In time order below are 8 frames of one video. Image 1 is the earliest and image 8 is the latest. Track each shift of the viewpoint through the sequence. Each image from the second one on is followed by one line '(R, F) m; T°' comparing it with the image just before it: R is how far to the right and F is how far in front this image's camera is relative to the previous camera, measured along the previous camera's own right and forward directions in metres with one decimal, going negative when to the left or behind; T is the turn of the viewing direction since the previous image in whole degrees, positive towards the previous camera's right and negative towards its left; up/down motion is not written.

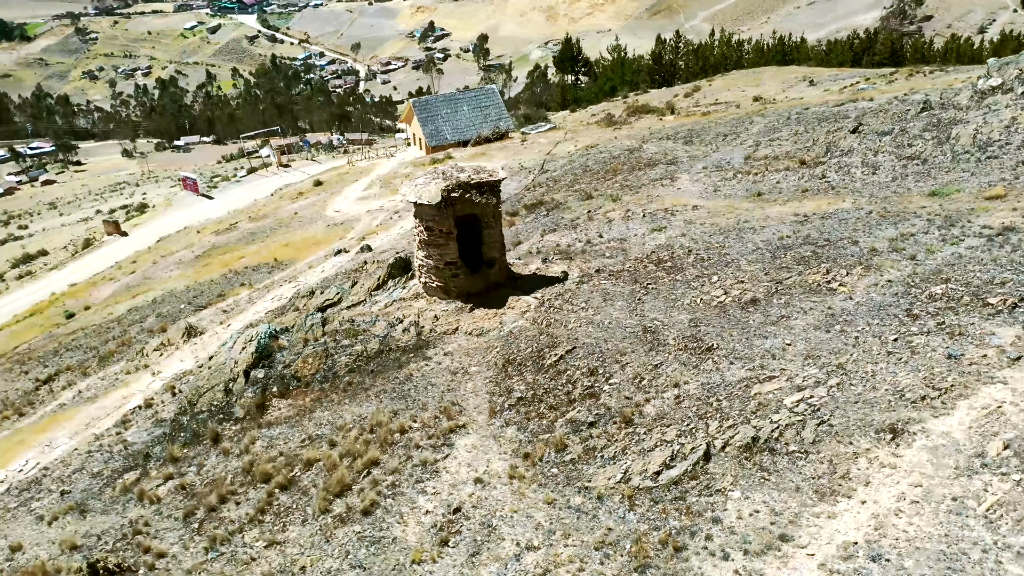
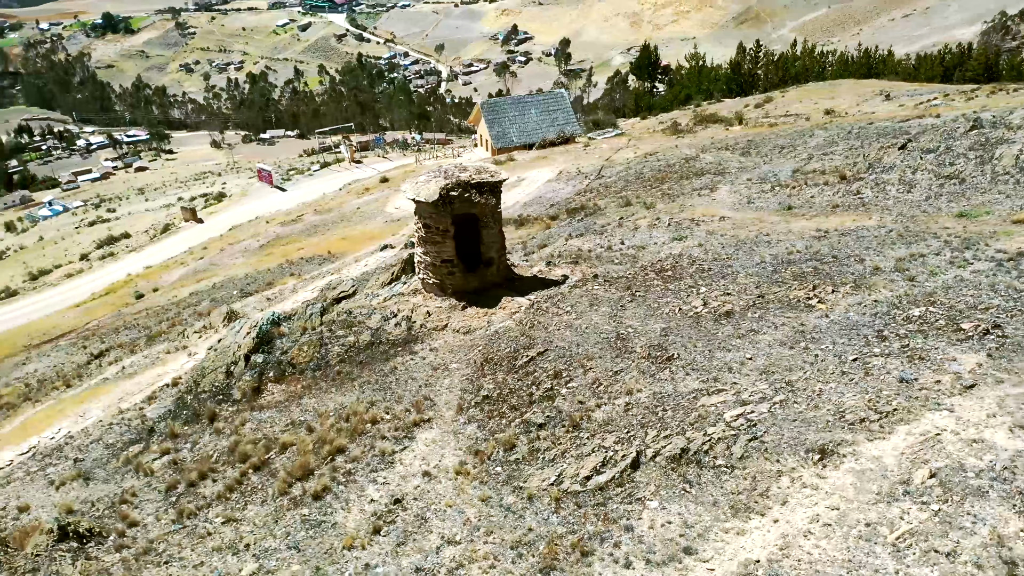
(+1.2, 0.0) m; -5°
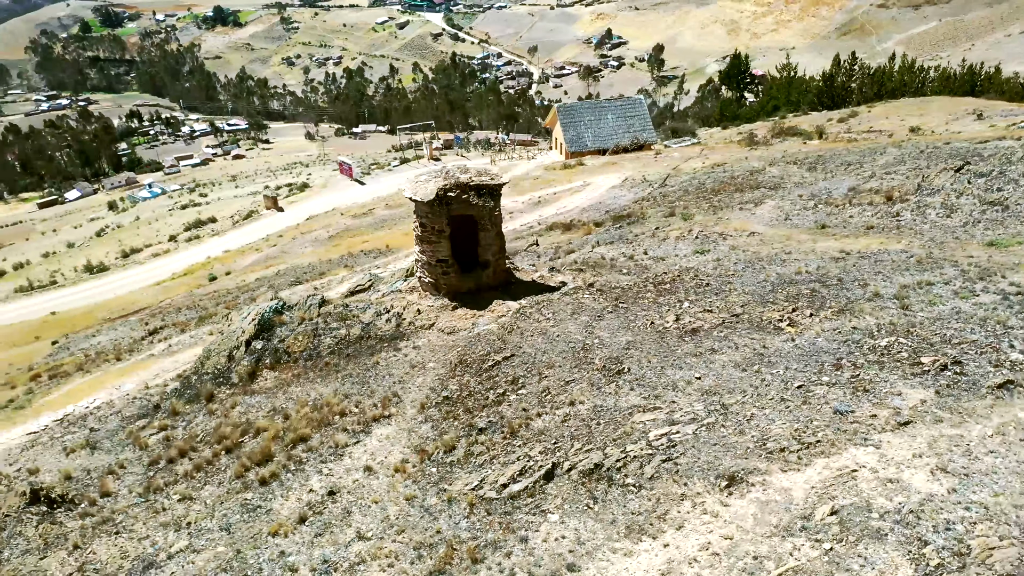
(+1.4, +0.1) m; -6°
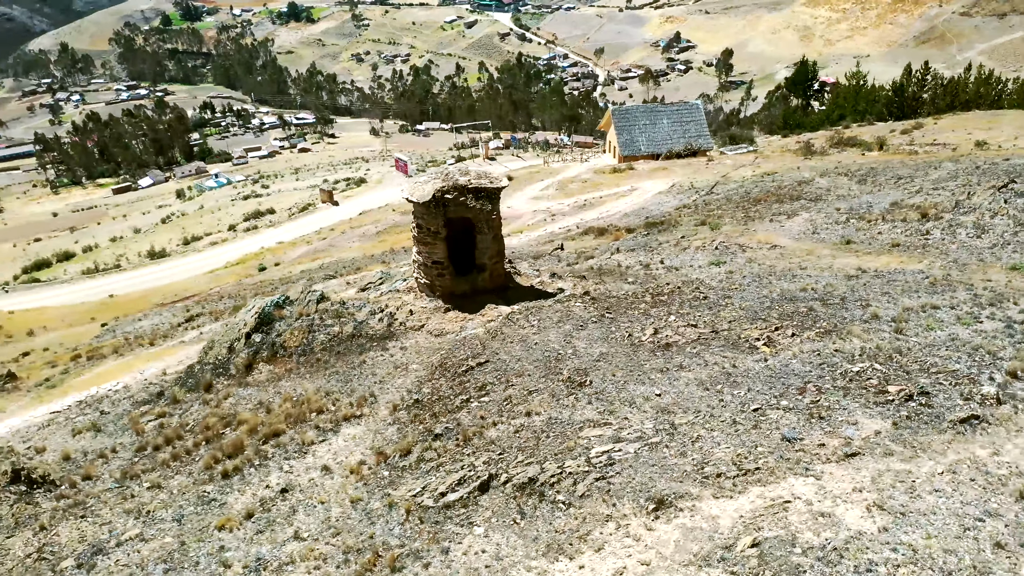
(+1.0, +0.1) m; -4°
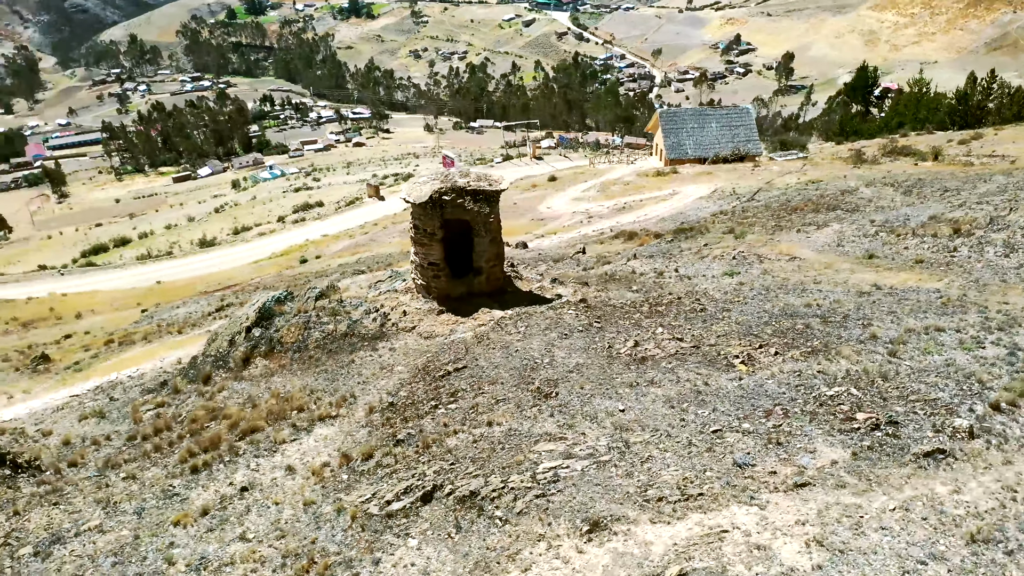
(+0.8, +0.2) m; -3°
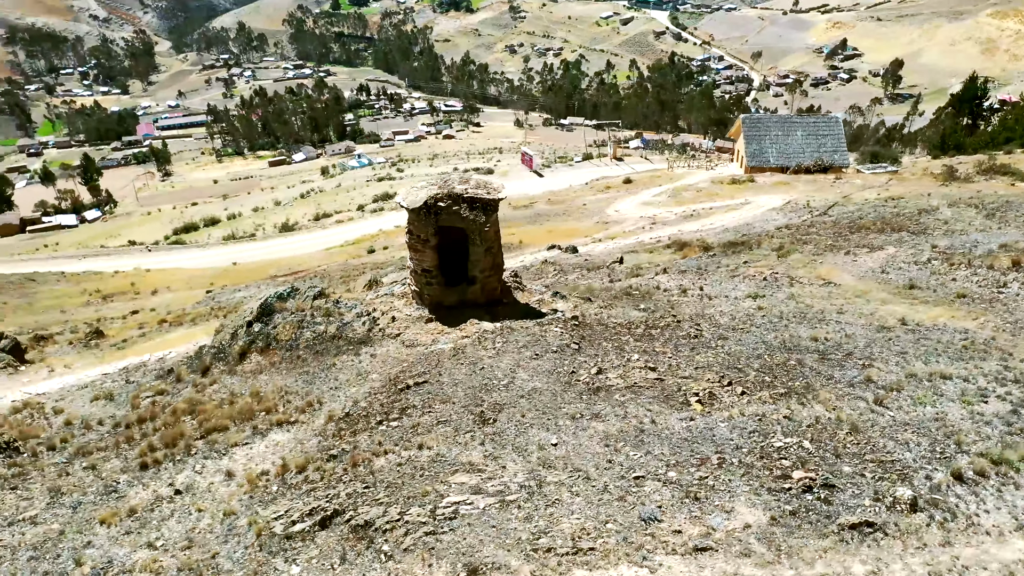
(+1.4, +0.4) m; -6°
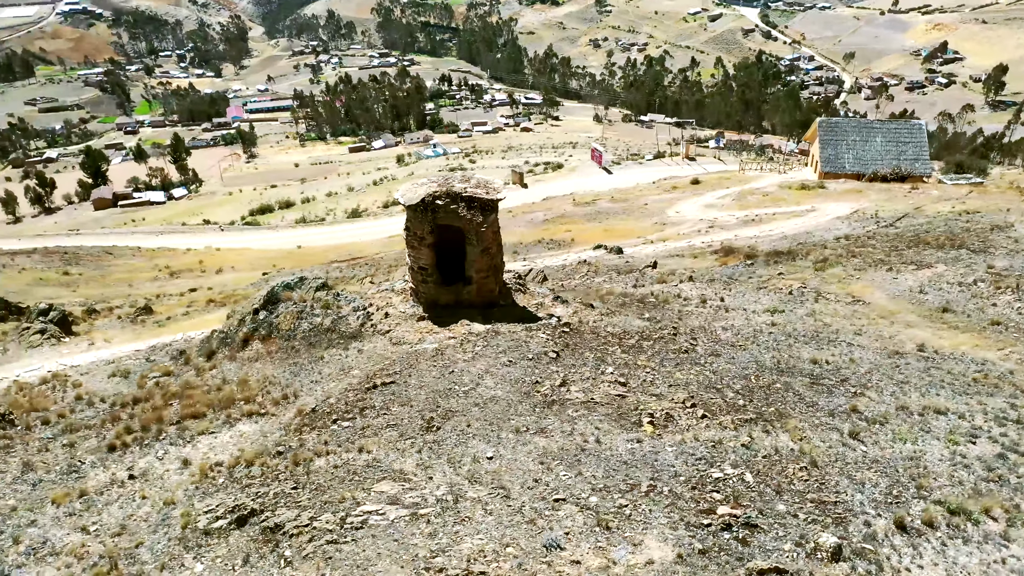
(+1.2, +0.3) m; -5°
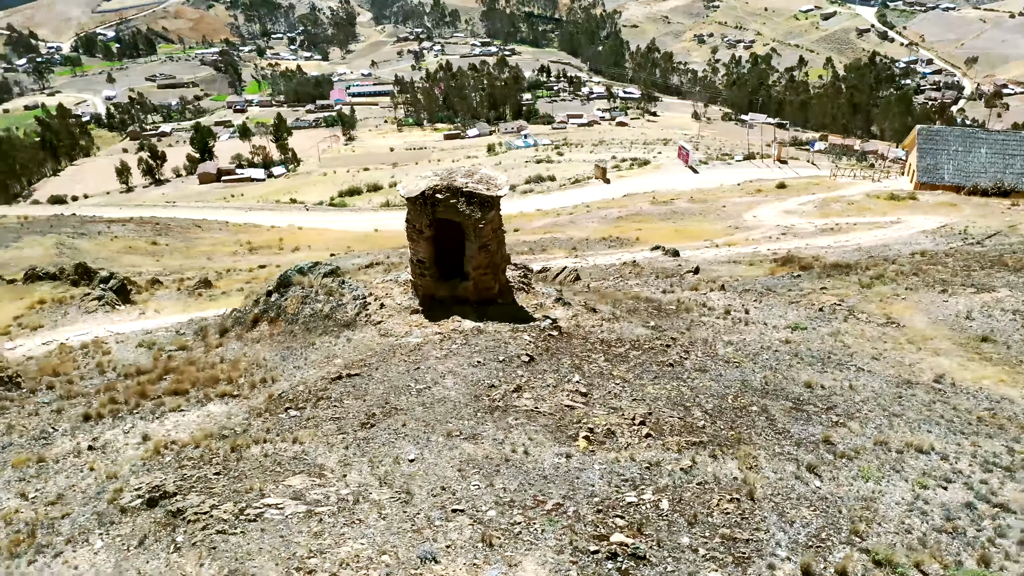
(+1.4, +0.3) m; -6°
